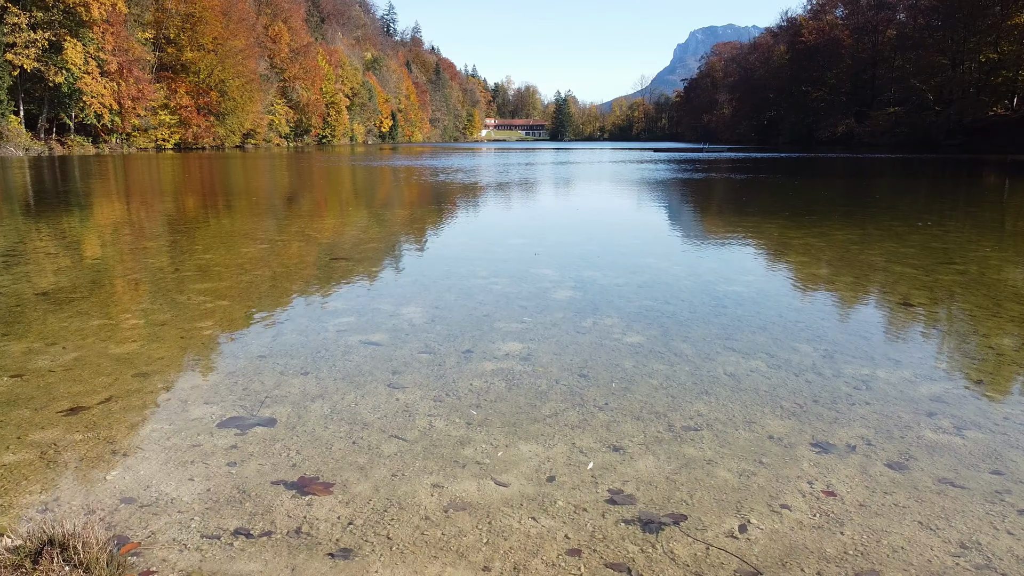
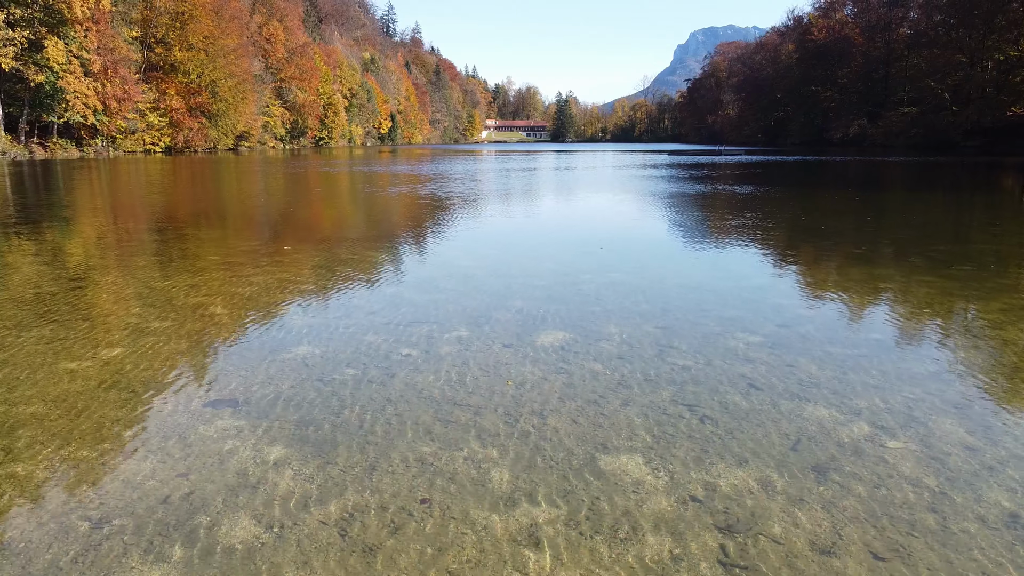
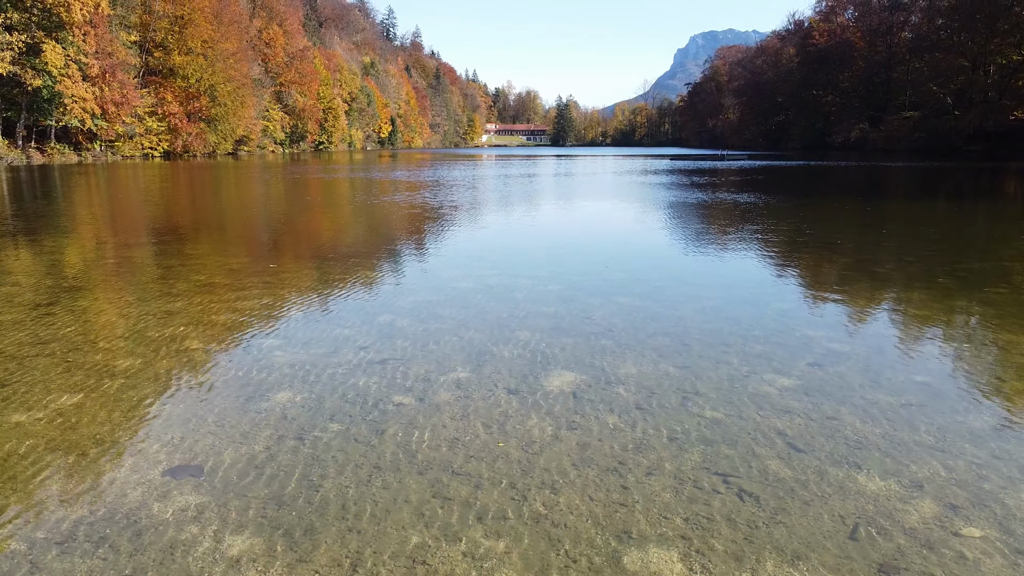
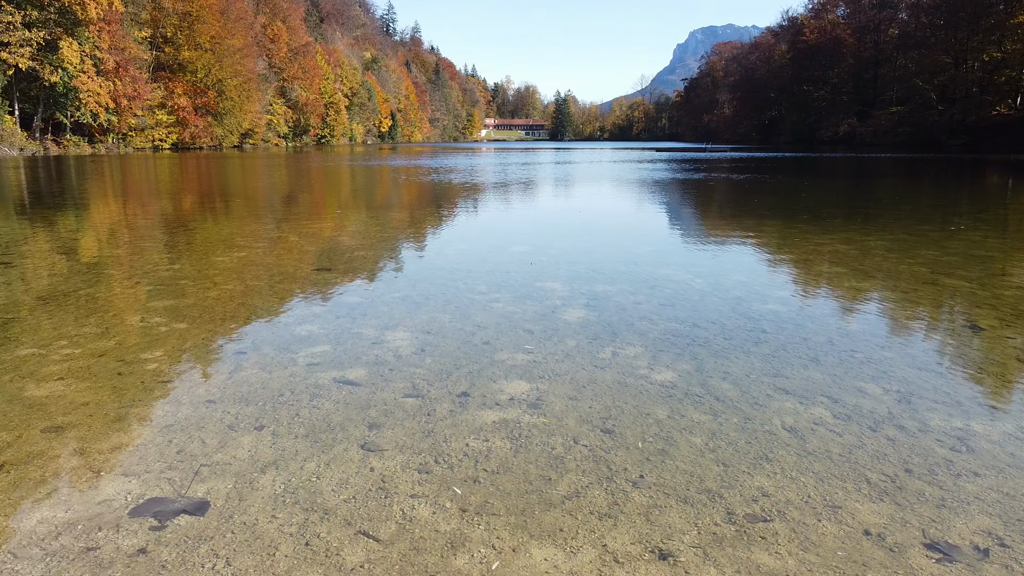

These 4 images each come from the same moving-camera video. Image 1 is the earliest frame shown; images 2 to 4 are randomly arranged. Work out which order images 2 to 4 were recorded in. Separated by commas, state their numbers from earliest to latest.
4, 2, 3
